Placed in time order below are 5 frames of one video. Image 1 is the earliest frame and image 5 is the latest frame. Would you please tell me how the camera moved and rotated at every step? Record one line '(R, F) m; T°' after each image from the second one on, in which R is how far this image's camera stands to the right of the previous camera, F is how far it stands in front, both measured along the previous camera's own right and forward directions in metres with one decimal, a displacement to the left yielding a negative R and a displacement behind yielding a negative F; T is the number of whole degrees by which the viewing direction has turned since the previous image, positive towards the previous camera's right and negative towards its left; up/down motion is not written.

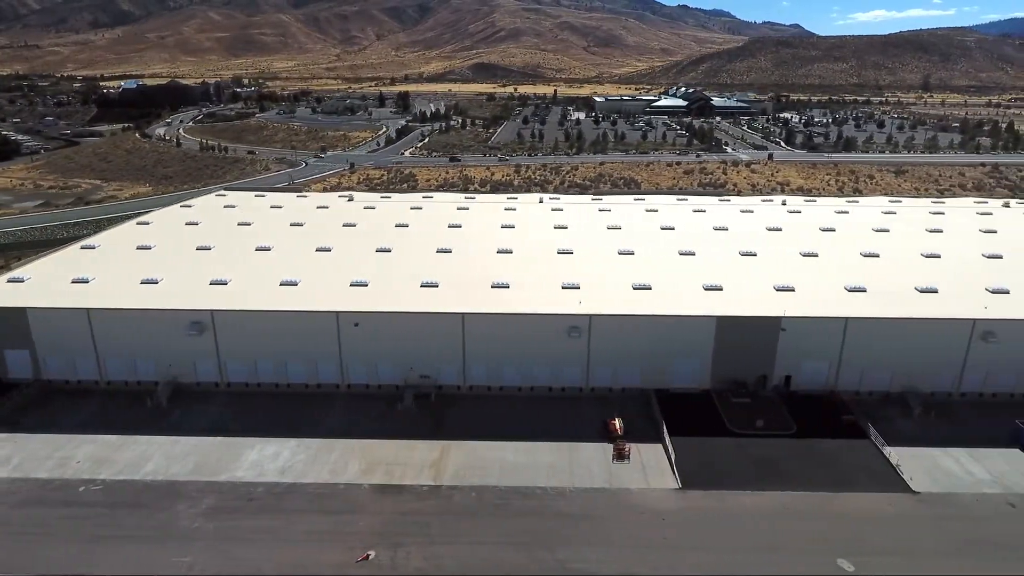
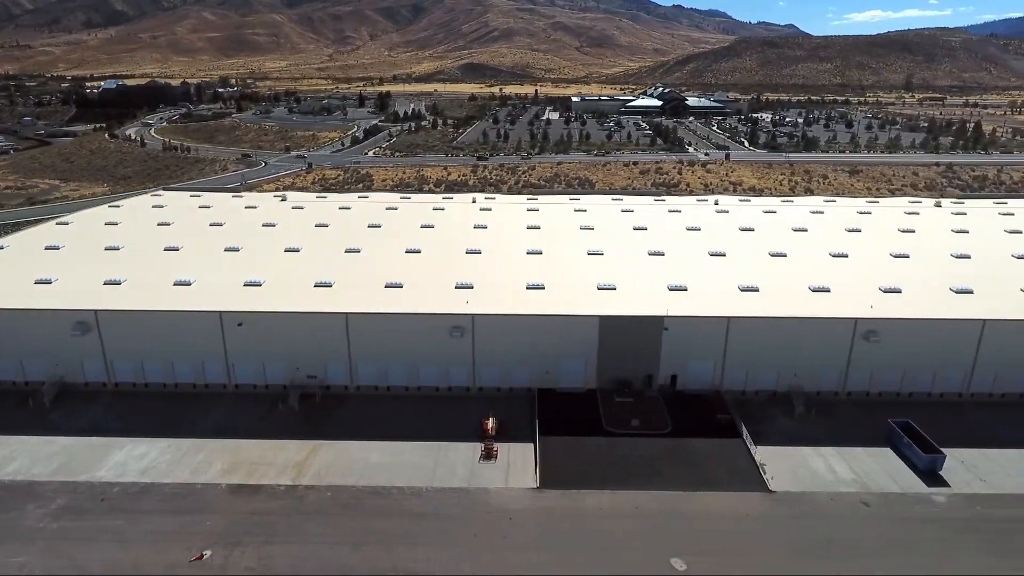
(+3.0, 0.0) m; 0°
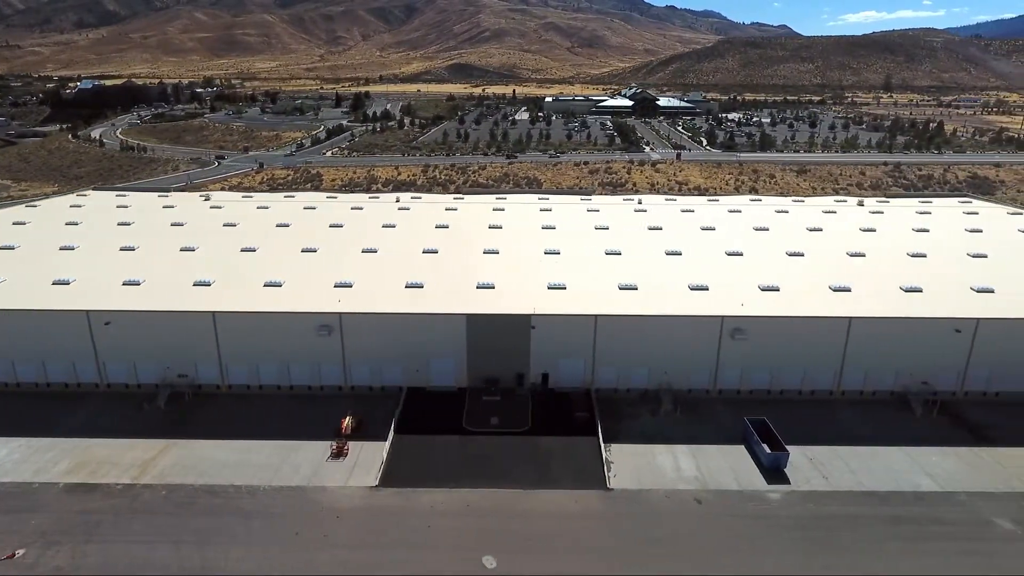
(+3.4, 0.0) m; 0°
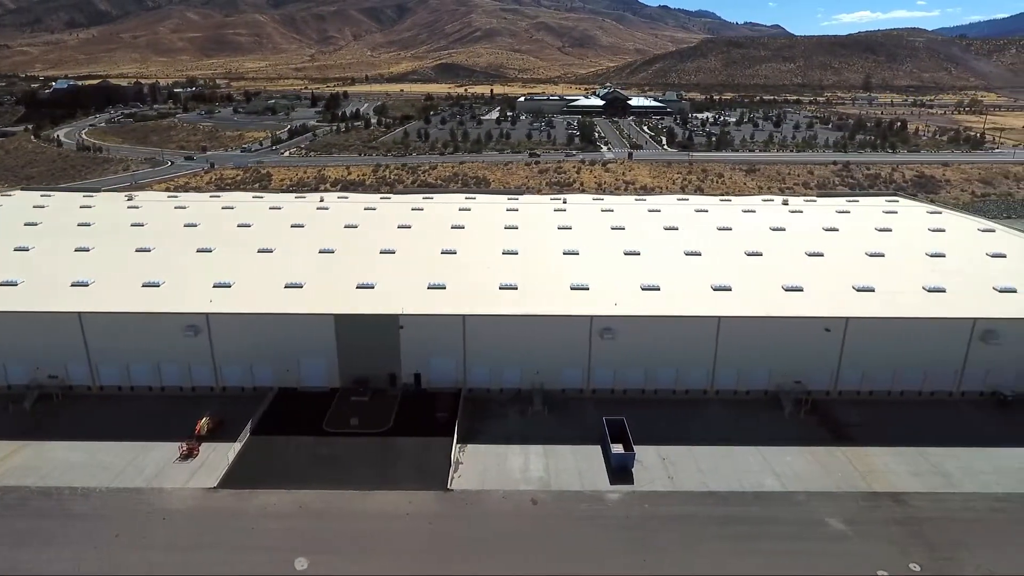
(+3.4, +0.1) m; 0°
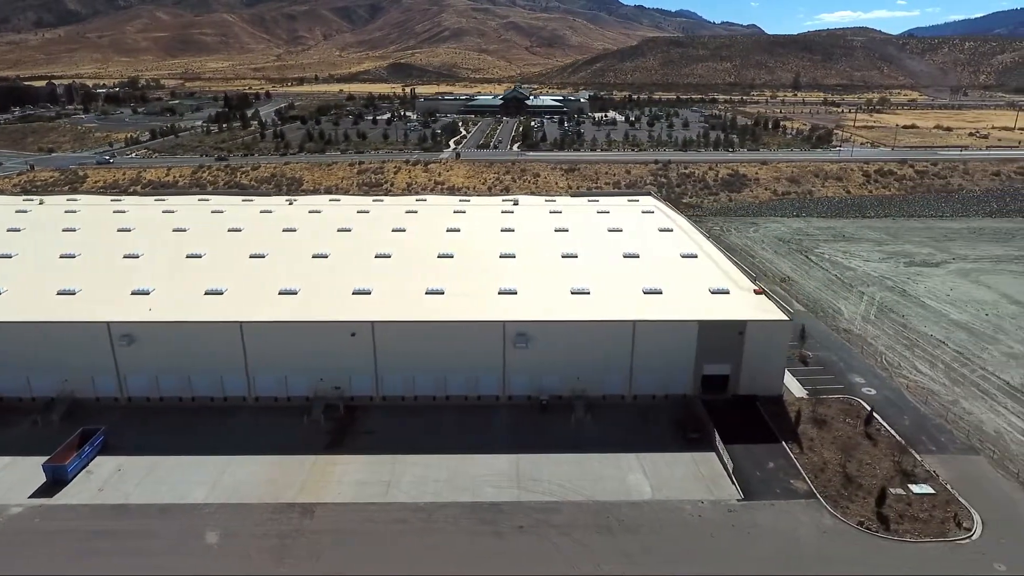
(+12.0, +0.4) m; +1°
